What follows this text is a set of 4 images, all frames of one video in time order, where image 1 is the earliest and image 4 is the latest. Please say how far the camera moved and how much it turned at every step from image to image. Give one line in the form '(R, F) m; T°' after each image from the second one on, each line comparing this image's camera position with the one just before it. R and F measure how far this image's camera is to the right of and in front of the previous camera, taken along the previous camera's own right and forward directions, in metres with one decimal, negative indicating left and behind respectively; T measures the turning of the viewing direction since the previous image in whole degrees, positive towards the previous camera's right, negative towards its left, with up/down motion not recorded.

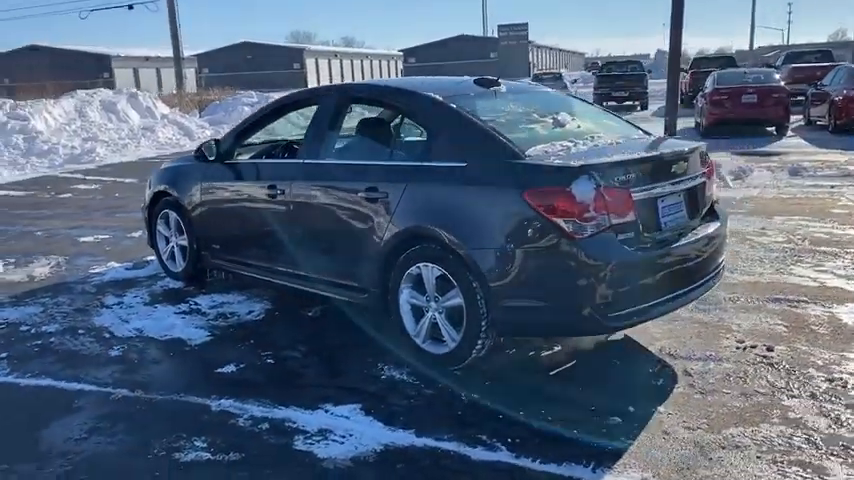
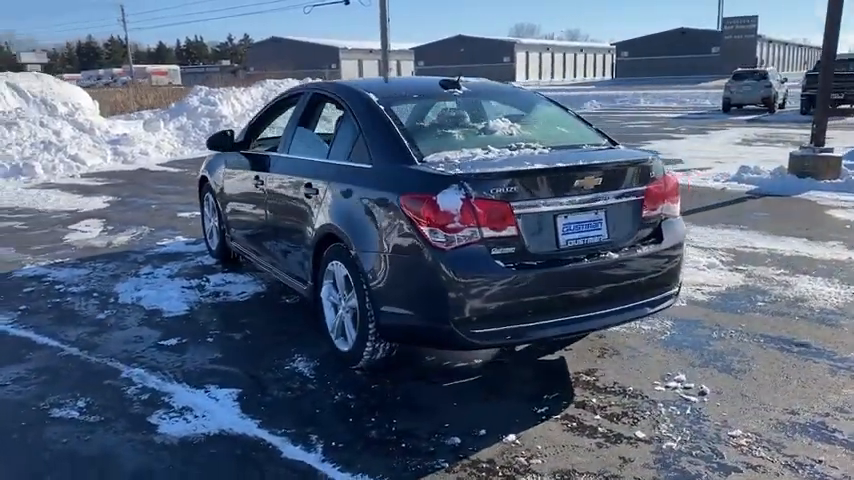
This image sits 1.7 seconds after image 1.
(+1.6, +0.2) m; -16°
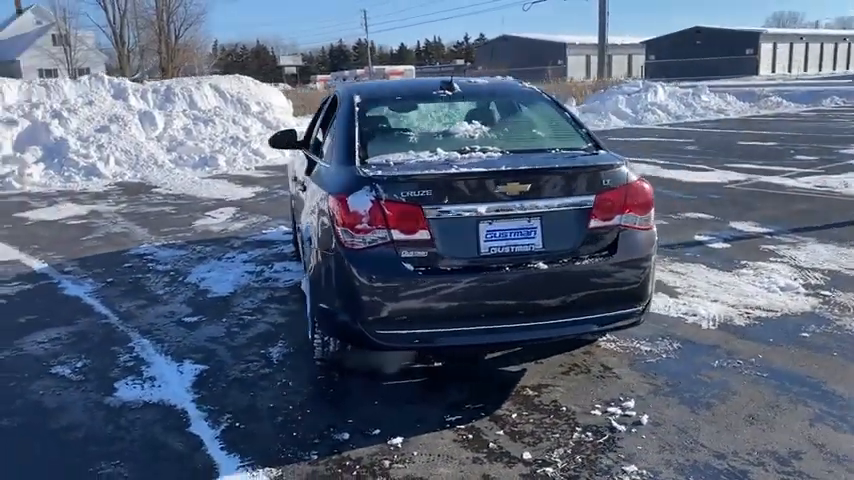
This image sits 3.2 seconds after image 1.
(+1.5, +0.2) m; -17°
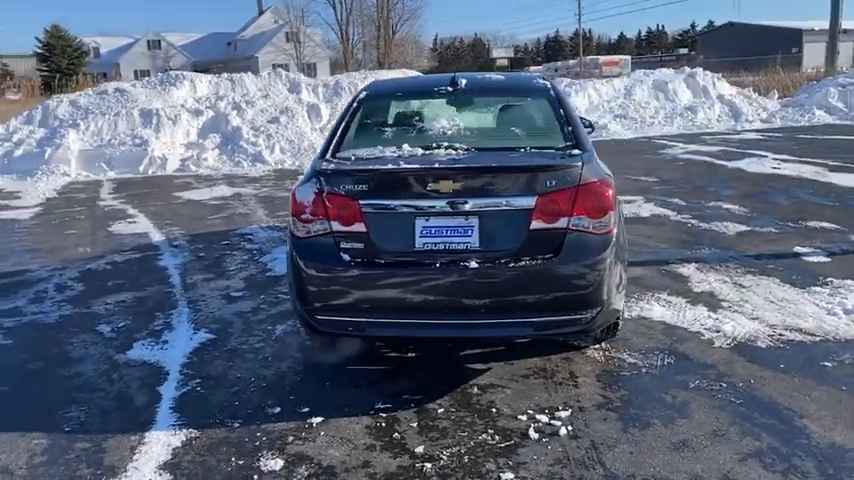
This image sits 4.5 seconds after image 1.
(+1.3, +0.1) m; -16°
